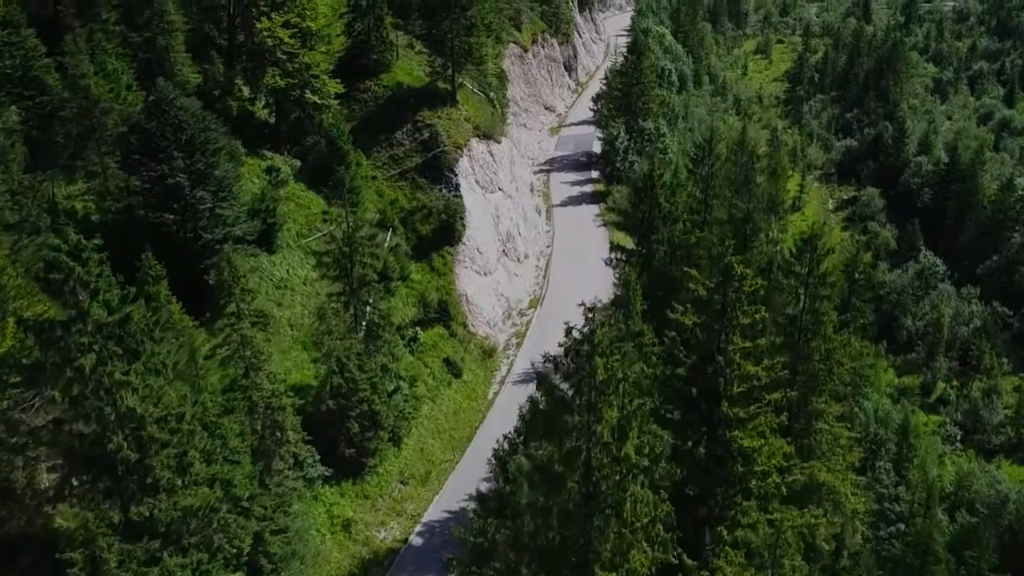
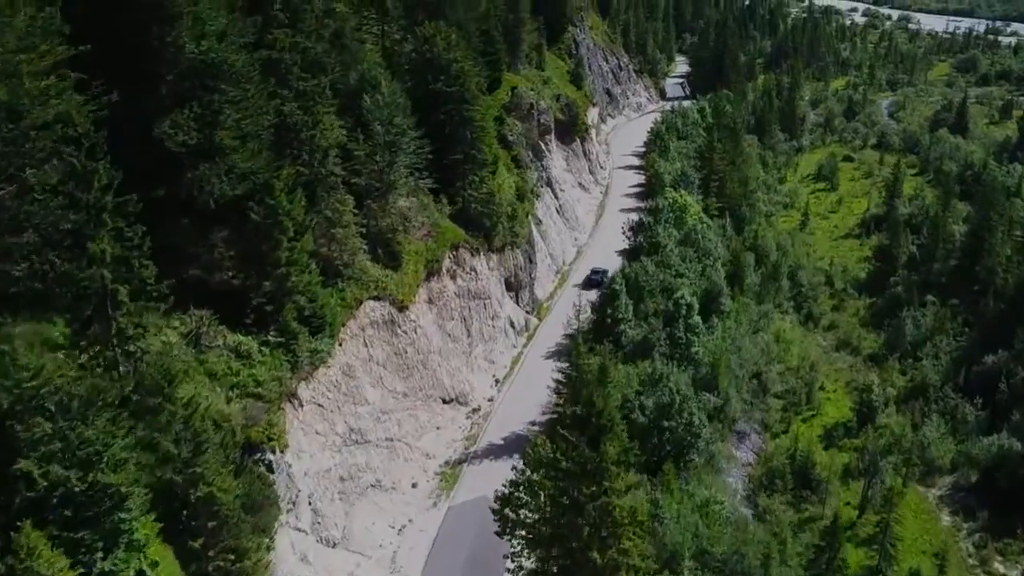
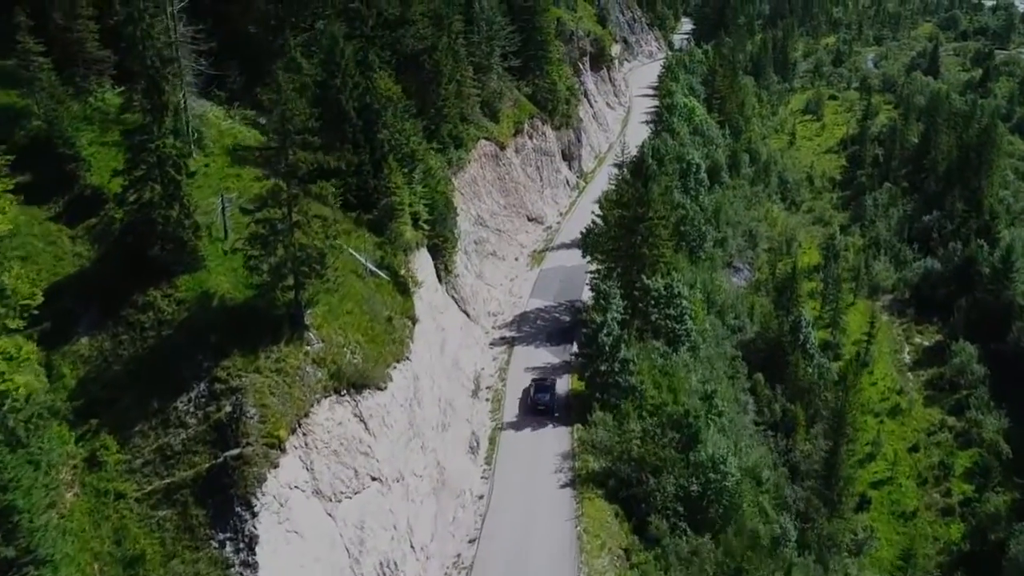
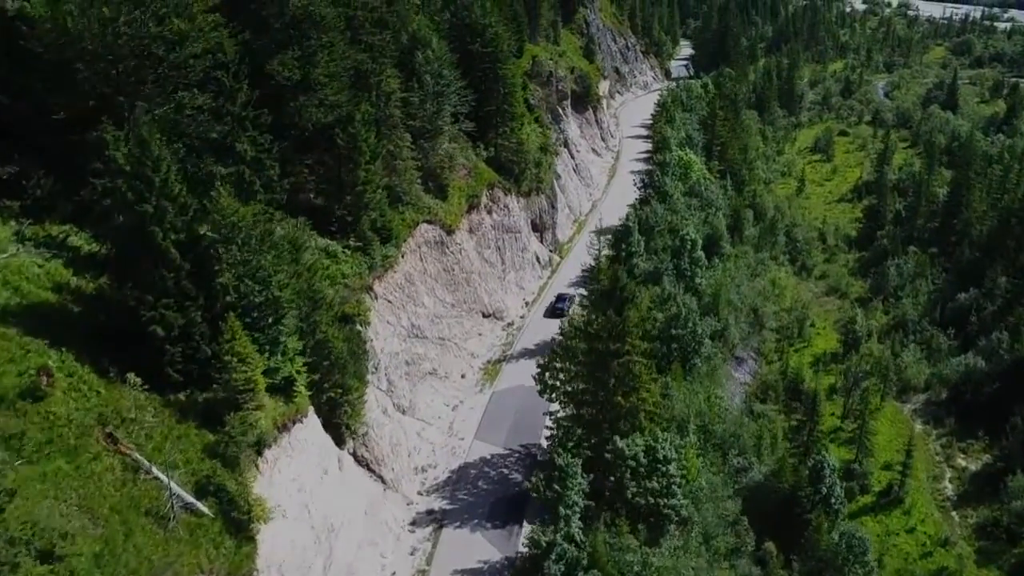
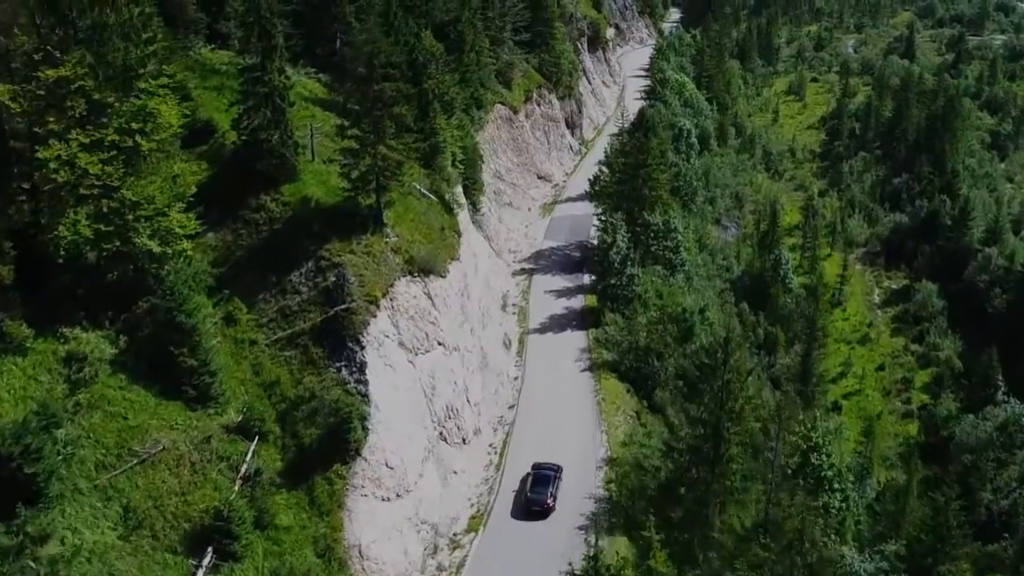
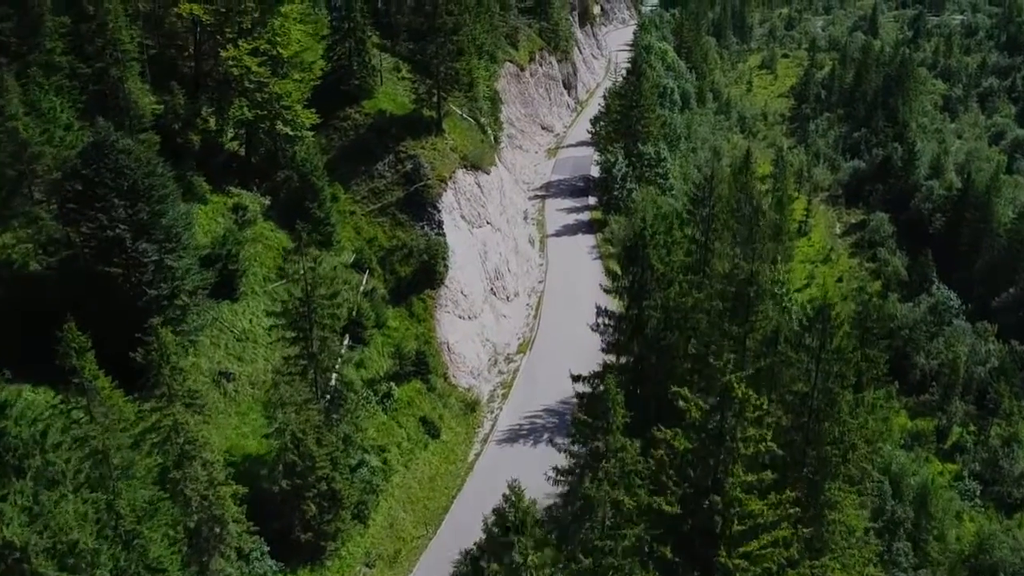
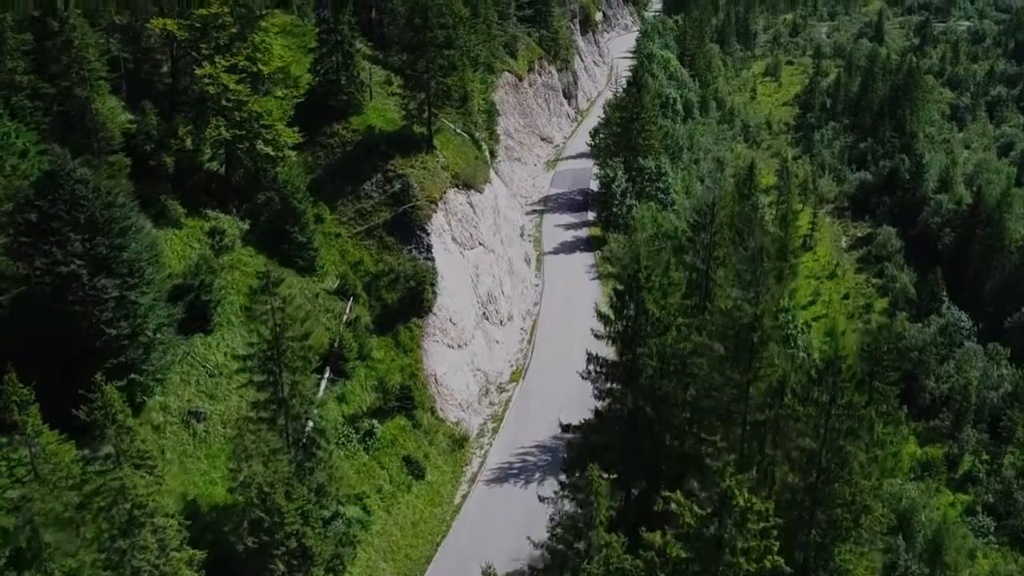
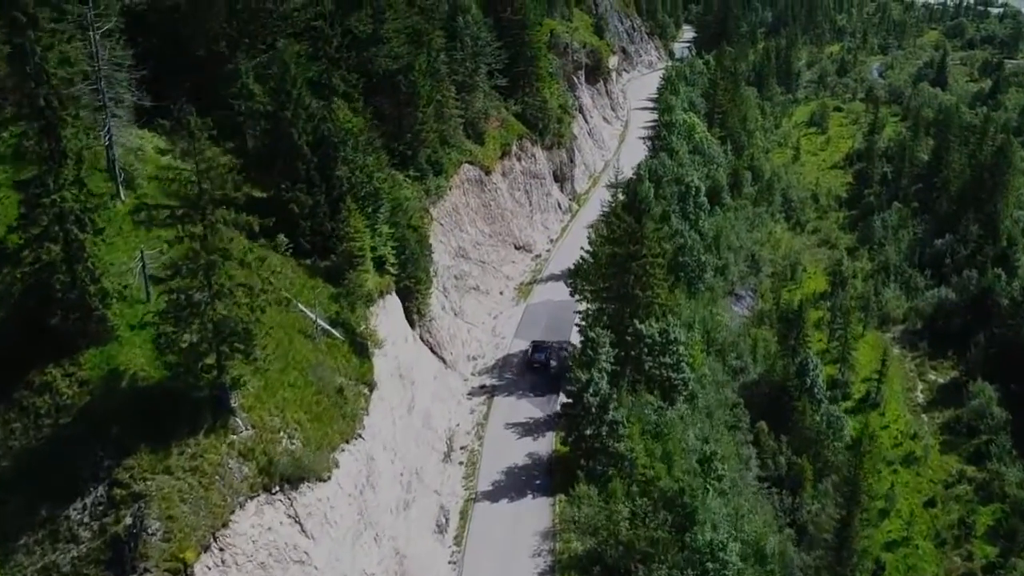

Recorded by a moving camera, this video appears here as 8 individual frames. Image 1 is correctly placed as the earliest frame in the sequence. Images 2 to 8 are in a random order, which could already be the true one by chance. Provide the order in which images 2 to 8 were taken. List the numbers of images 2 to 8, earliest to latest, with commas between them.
6, 7, 5, 3, 8, 4, 2
